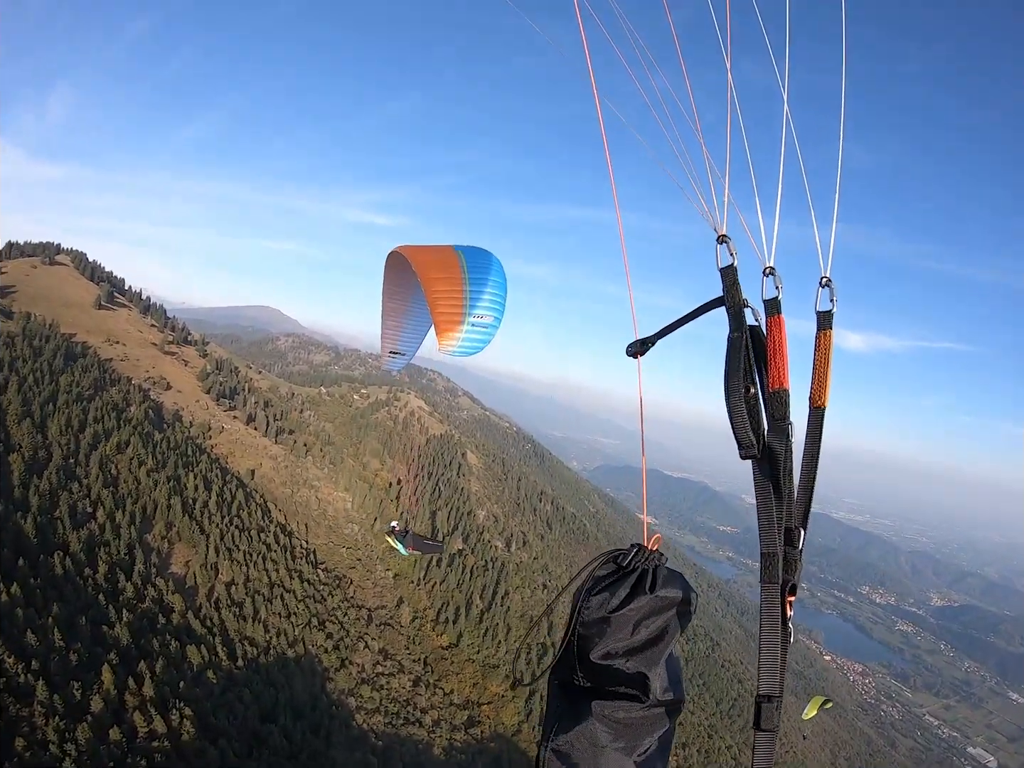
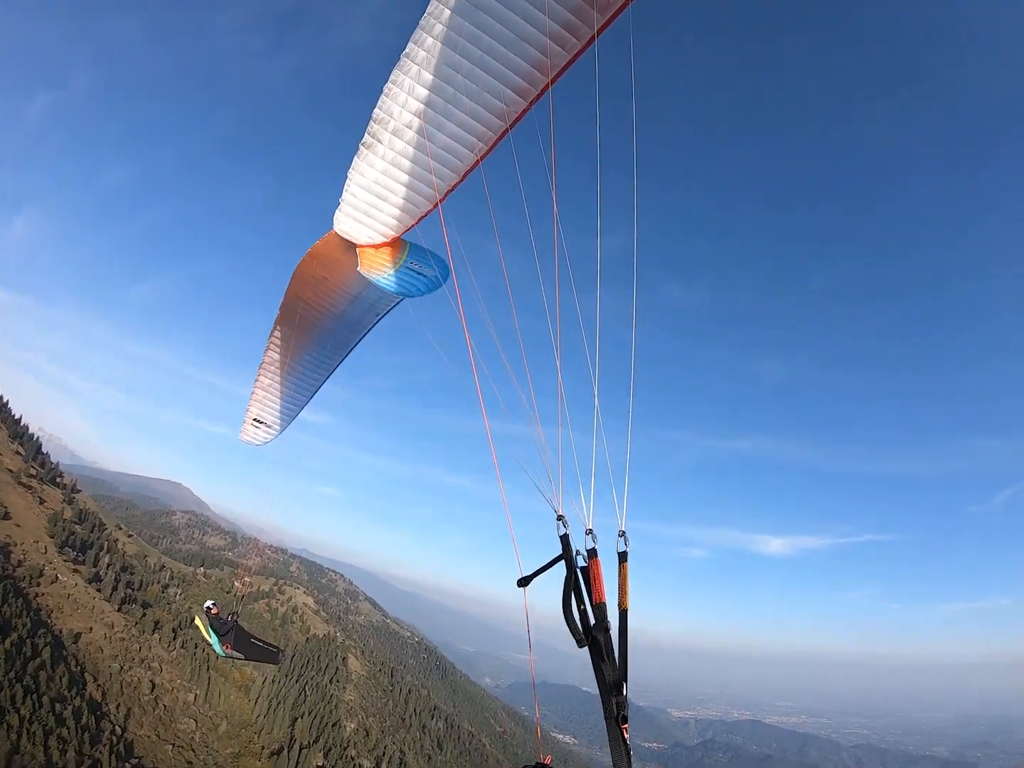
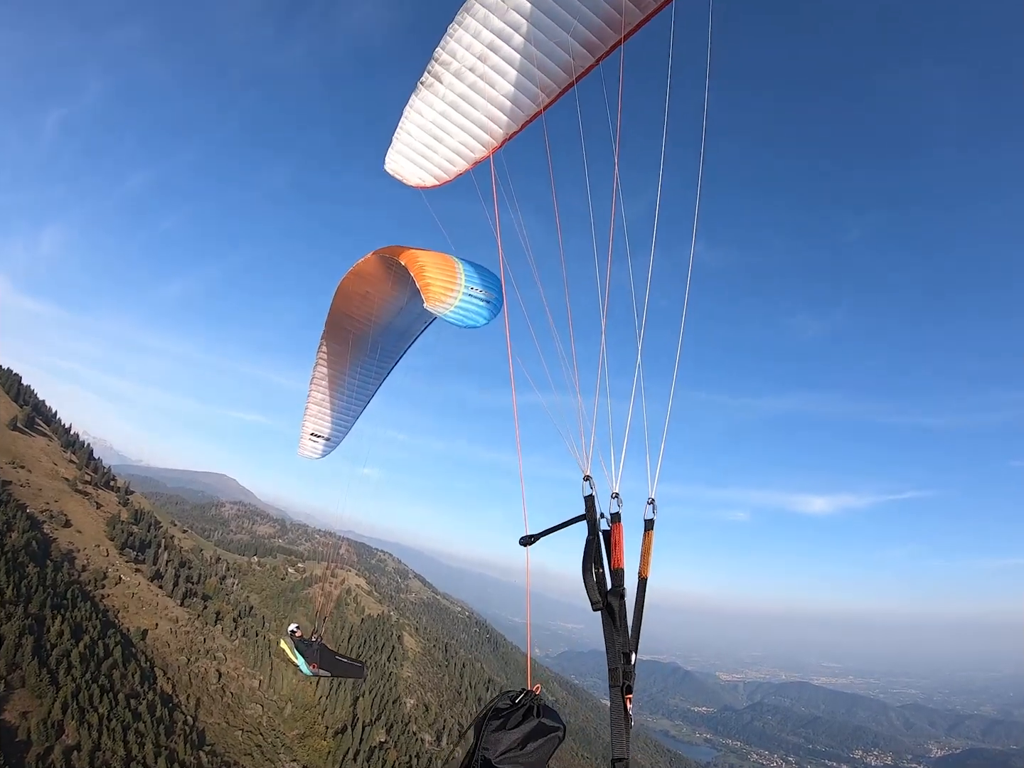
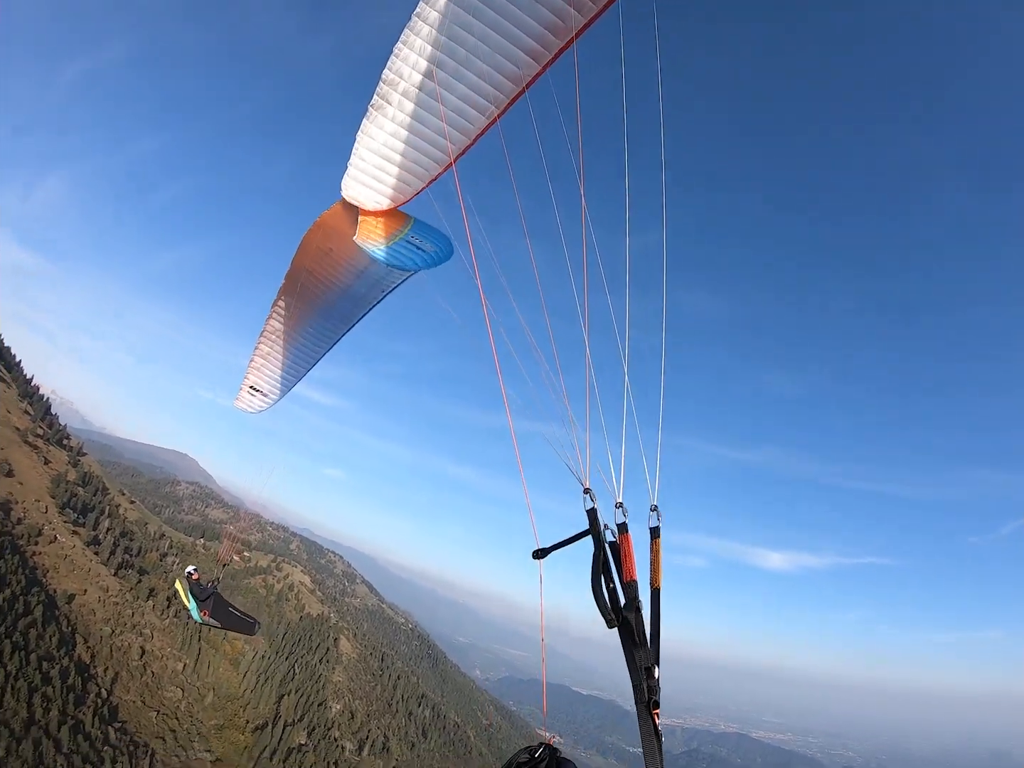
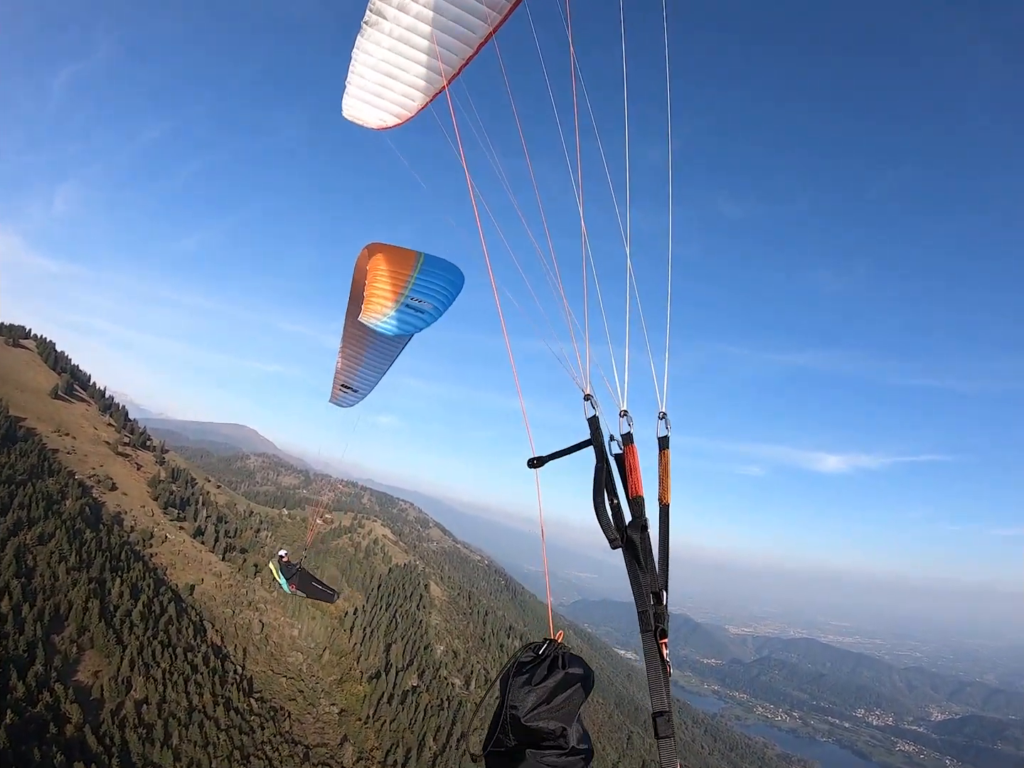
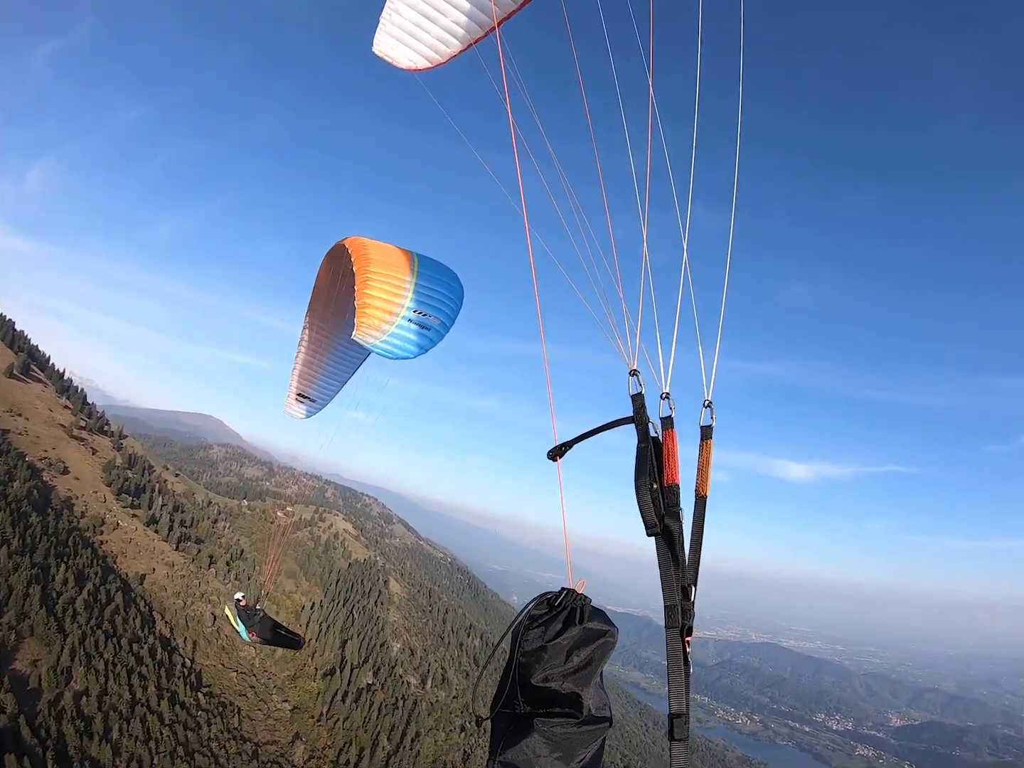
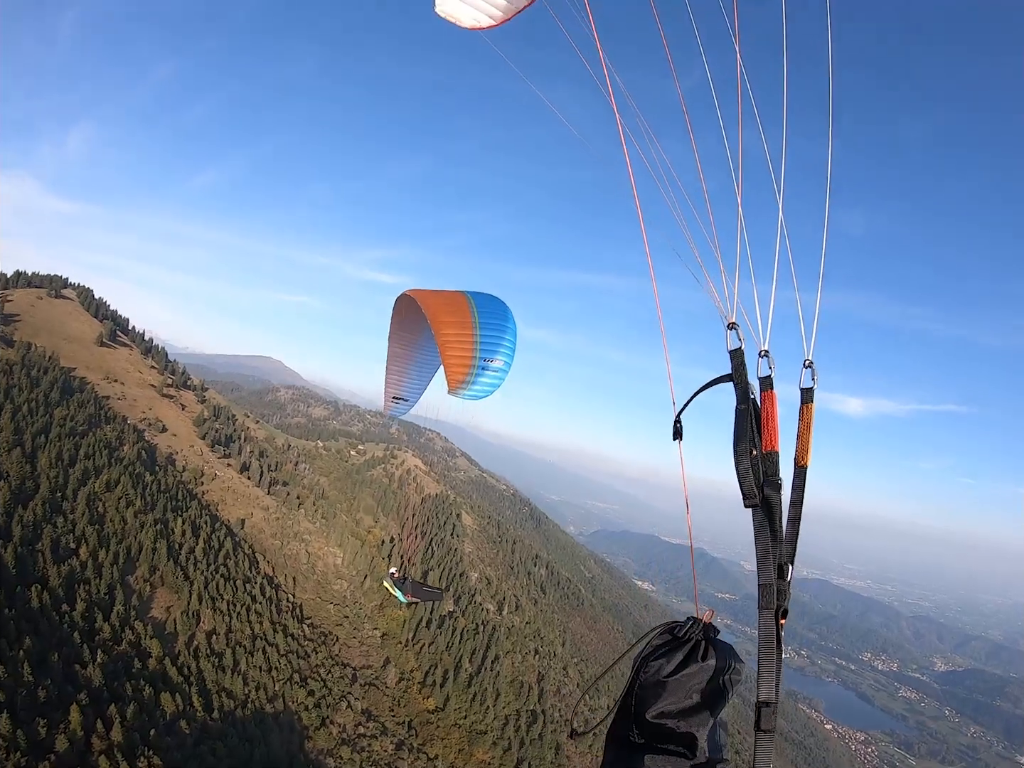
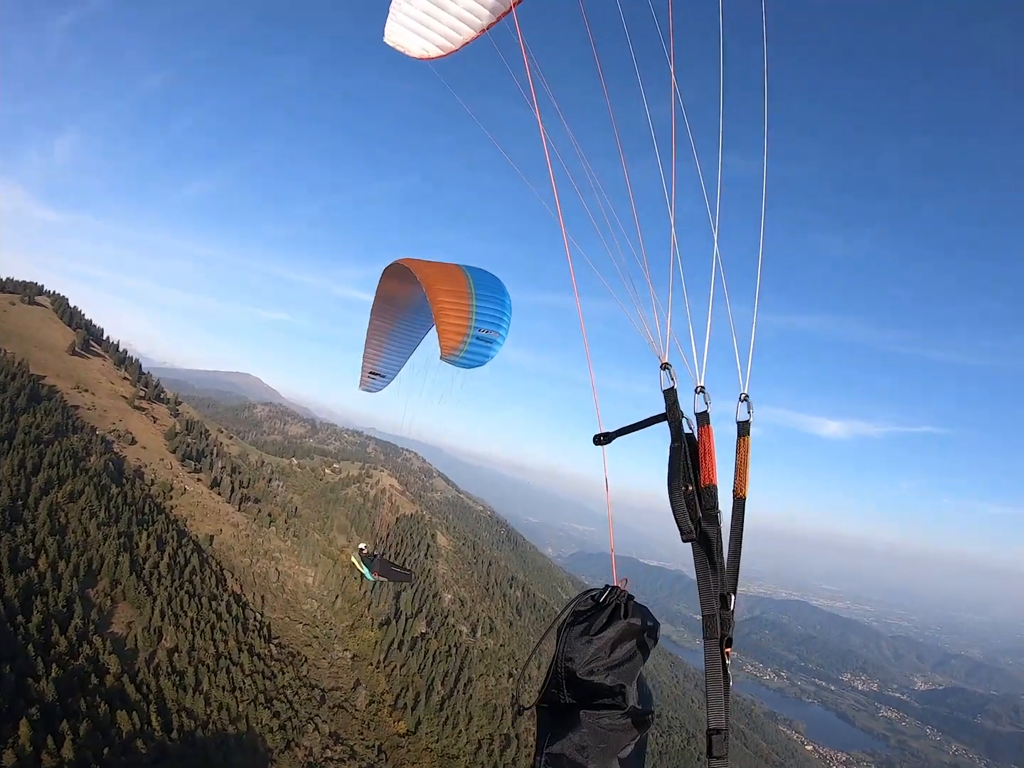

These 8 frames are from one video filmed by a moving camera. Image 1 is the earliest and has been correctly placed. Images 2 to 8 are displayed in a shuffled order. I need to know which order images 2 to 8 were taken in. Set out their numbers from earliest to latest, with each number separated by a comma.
7, 8, 5, 6, 3, 2, 4
